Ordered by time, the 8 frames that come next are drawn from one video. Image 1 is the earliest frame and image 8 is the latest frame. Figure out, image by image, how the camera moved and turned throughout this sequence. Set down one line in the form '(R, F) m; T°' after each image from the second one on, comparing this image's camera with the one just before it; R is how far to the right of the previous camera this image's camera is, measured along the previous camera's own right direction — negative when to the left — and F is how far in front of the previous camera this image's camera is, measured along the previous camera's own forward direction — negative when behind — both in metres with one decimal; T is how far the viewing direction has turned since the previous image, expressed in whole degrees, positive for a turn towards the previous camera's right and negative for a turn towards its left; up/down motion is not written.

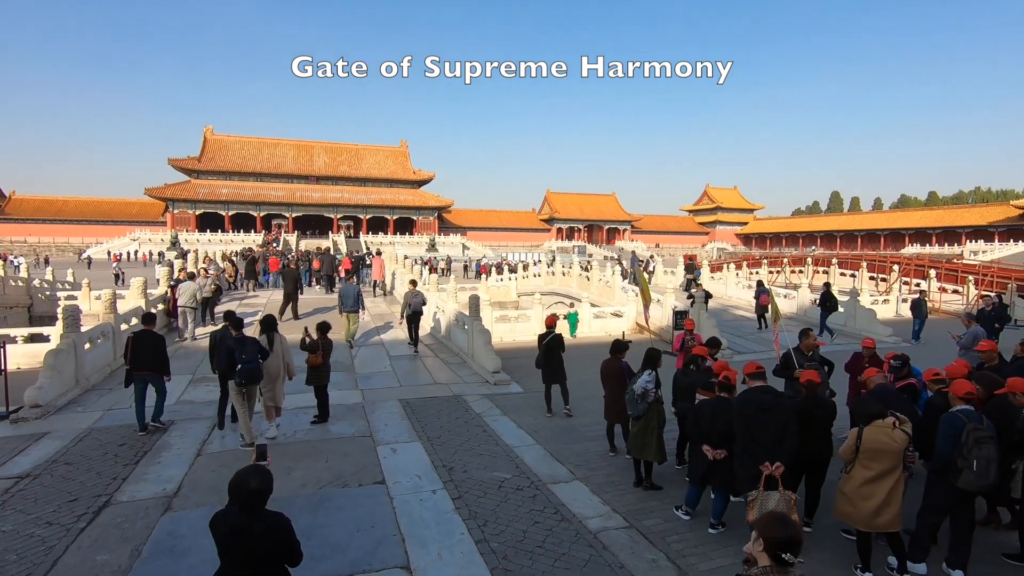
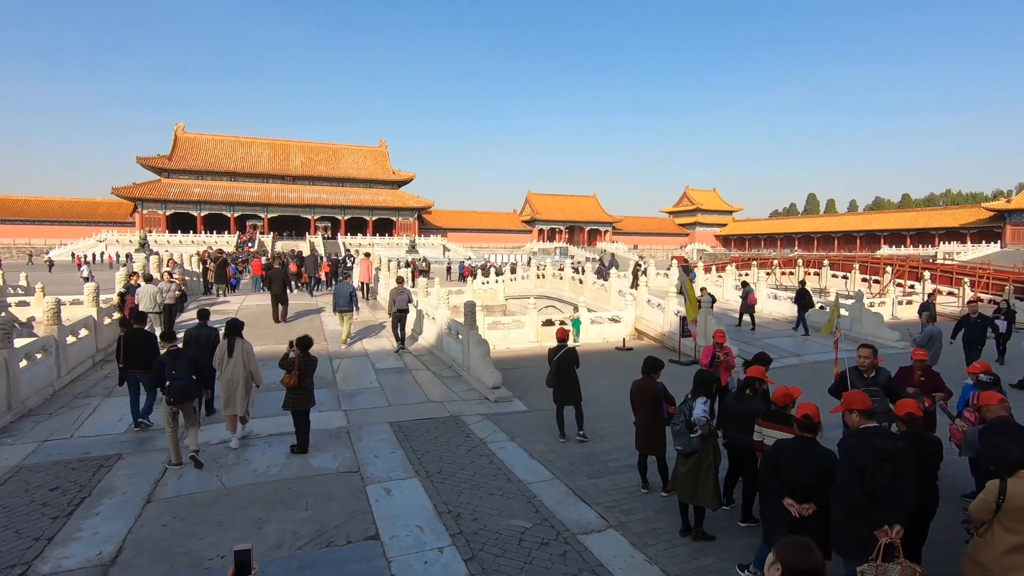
(-0.3, +0.9) m; +2°
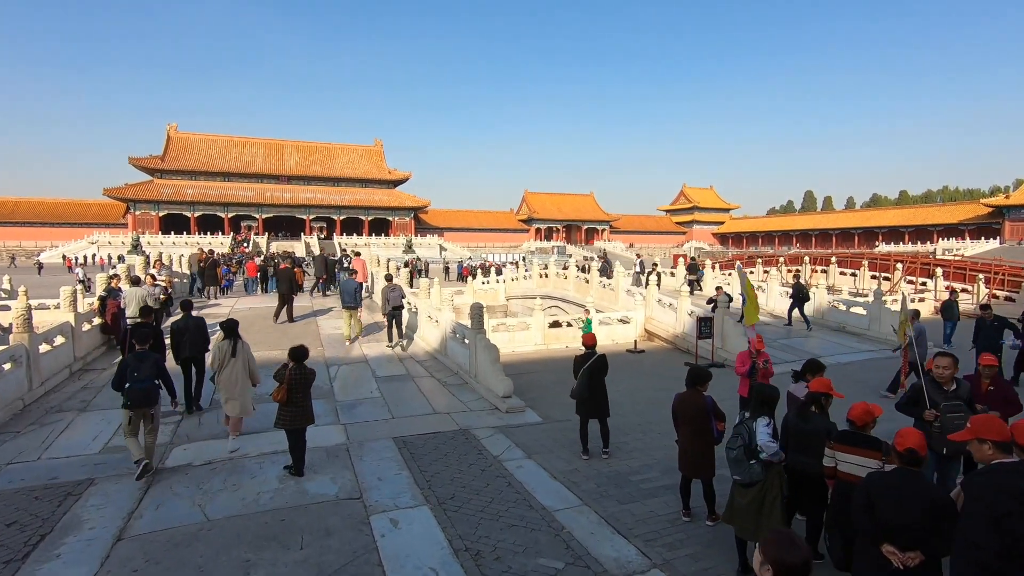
(-0.2, +0.6) m; 0°
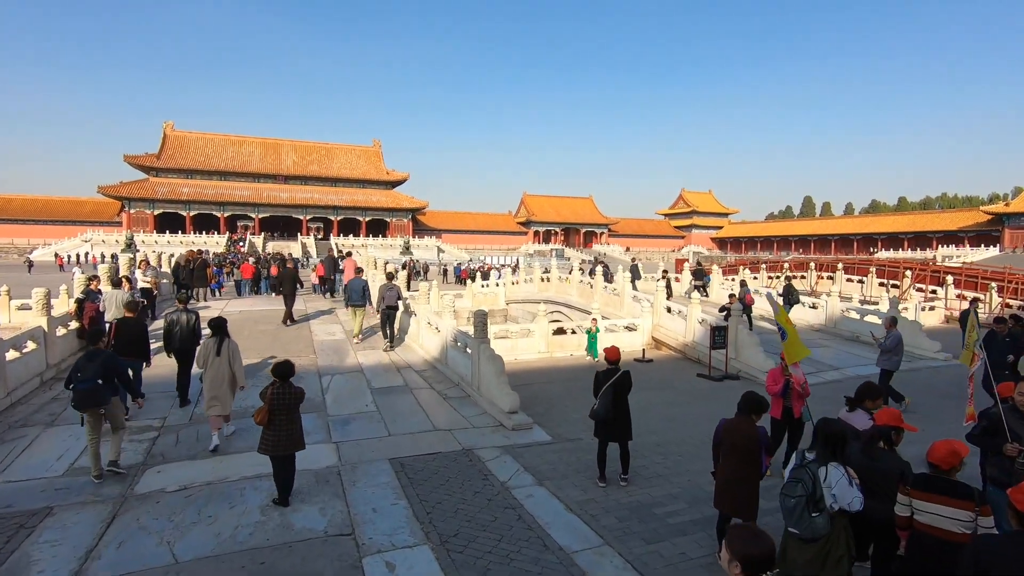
(-0.1, +0.5) m; 0°
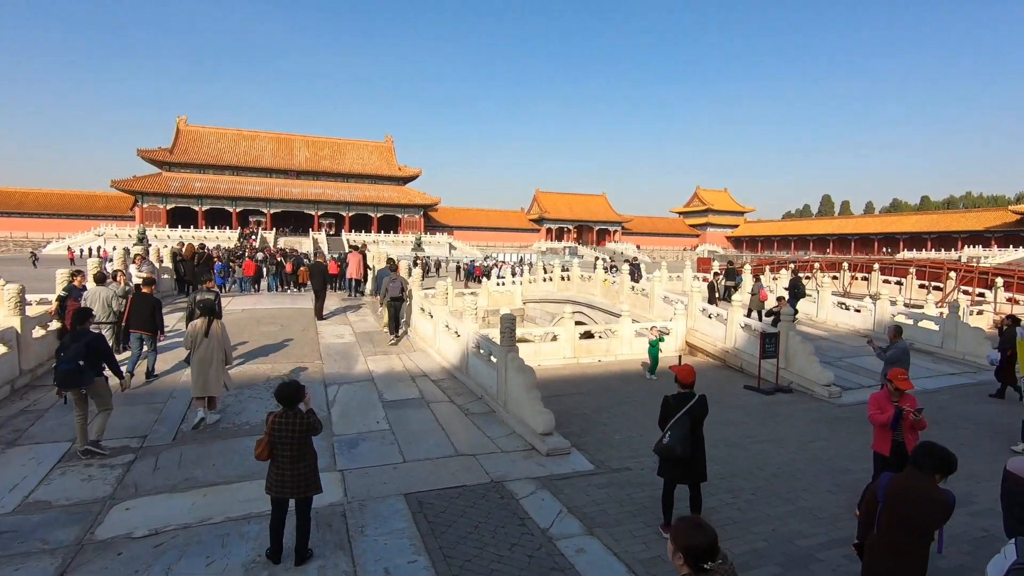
(-0.3, +1.0) m; -1°
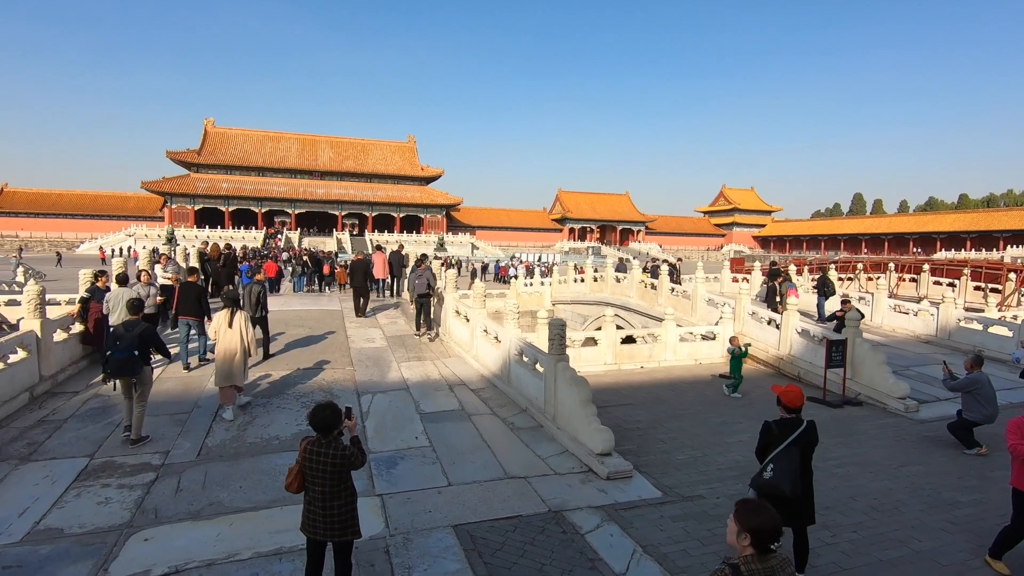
(-0.3, +0.6) m; -2°
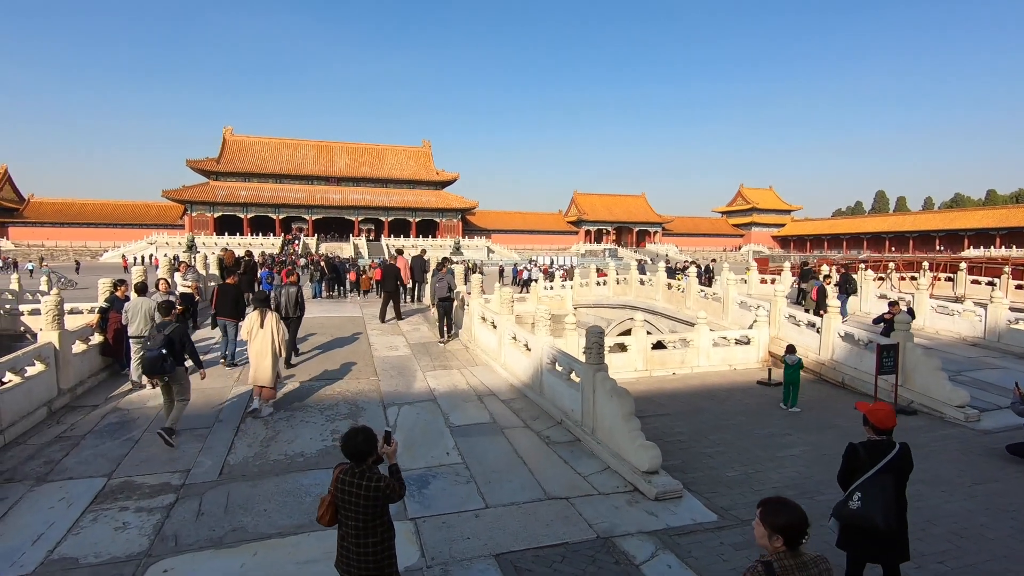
(-0.2, +0.3) m; -2°
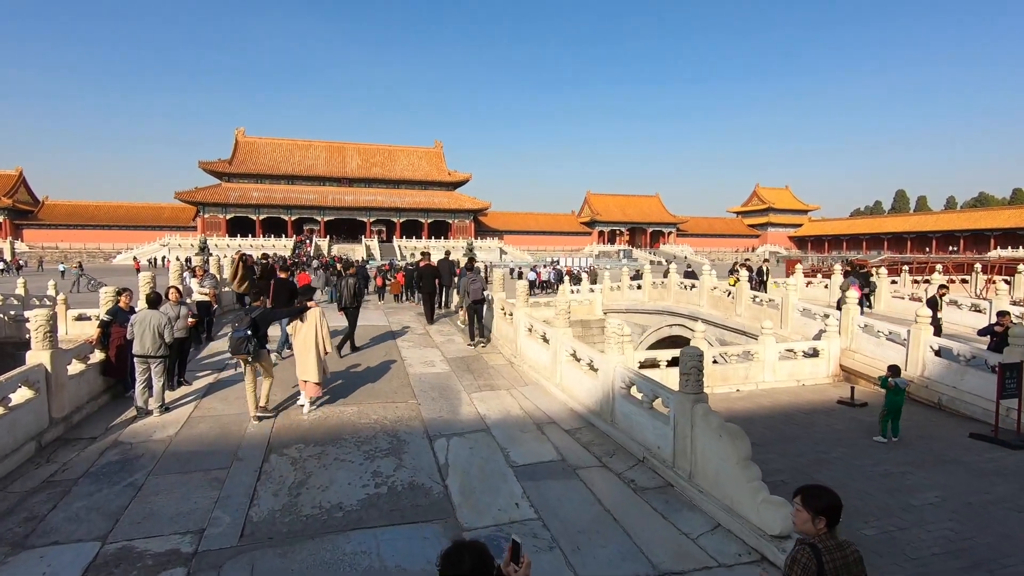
(-0.6, +1.0) m; -1°
